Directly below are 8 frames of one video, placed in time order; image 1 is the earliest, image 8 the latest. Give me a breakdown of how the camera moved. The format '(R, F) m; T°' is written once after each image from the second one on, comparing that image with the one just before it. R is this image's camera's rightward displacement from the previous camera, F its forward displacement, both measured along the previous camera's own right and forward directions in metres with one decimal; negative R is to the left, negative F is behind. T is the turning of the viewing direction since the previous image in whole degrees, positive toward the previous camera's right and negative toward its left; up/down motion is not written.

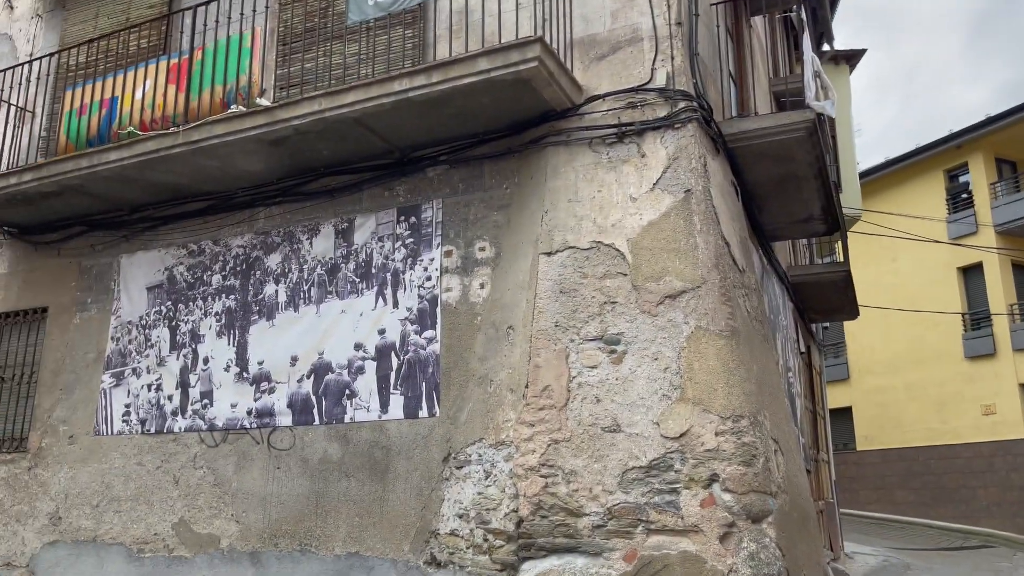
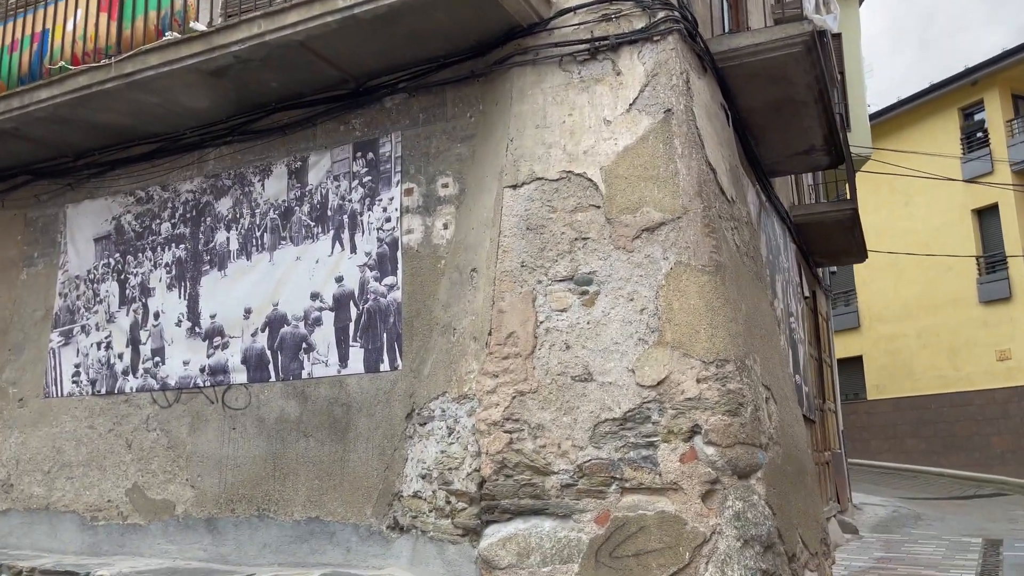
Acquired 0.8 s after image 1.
(+0.3, +0.5) m; -1°
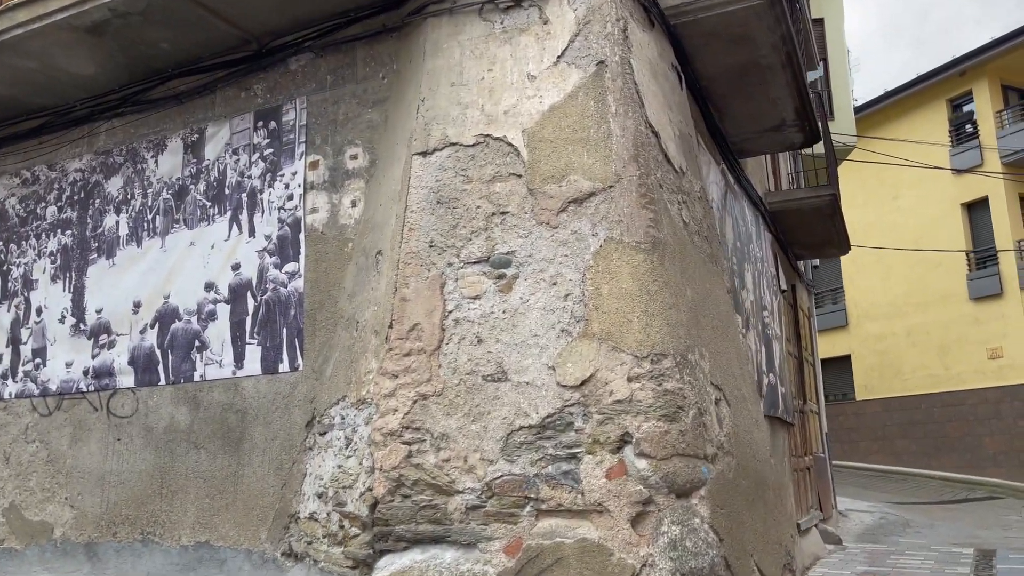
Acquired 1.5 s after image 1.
(+0.4, +0.7) m; +1°
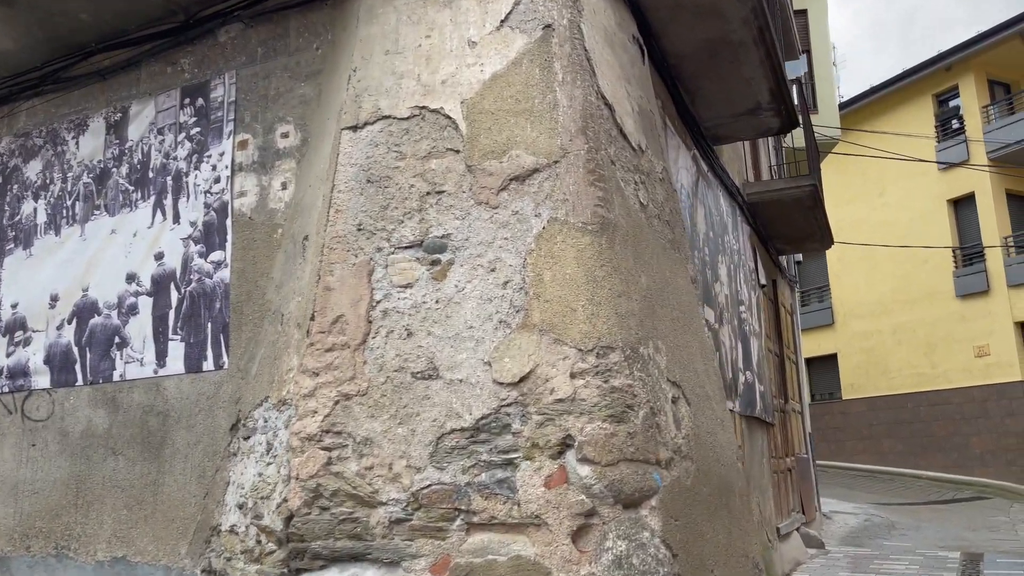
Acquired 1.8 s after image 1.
(+0.2, +0.4) m; +1°
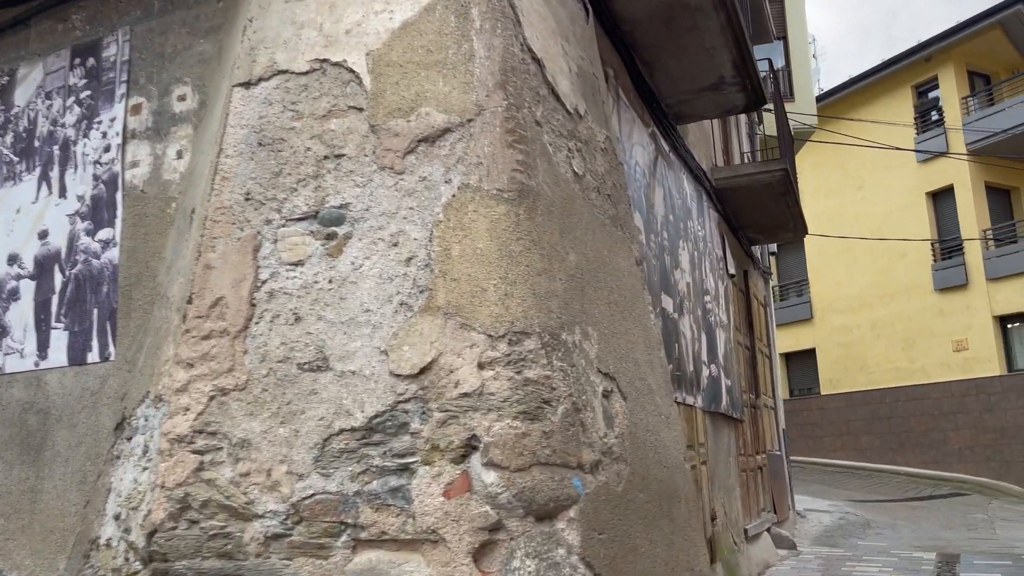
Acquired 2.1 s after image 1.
(+0.3, +0.4) m; +1°
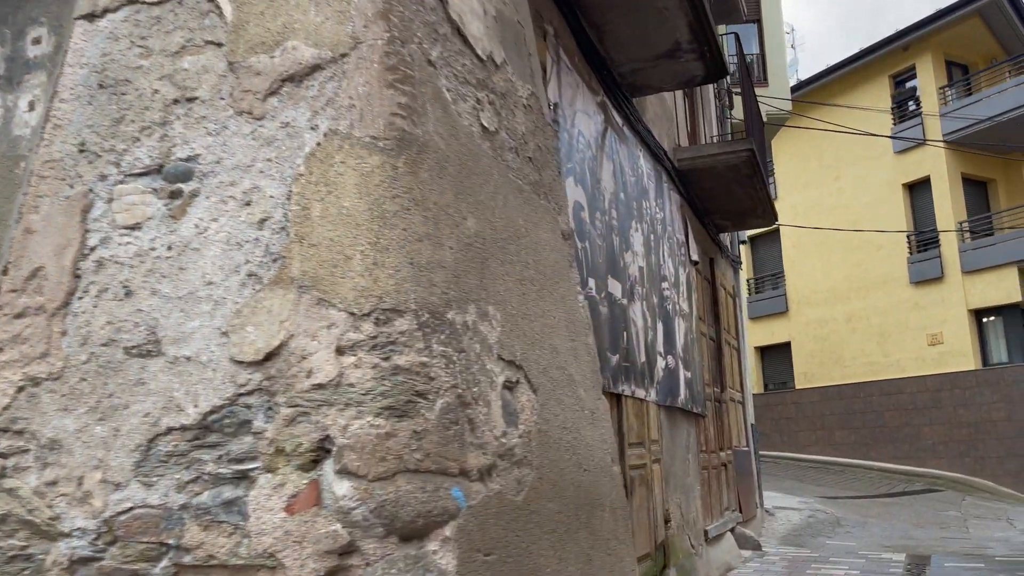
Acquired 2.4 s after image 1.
(+0.3, +0.5) m; +1°
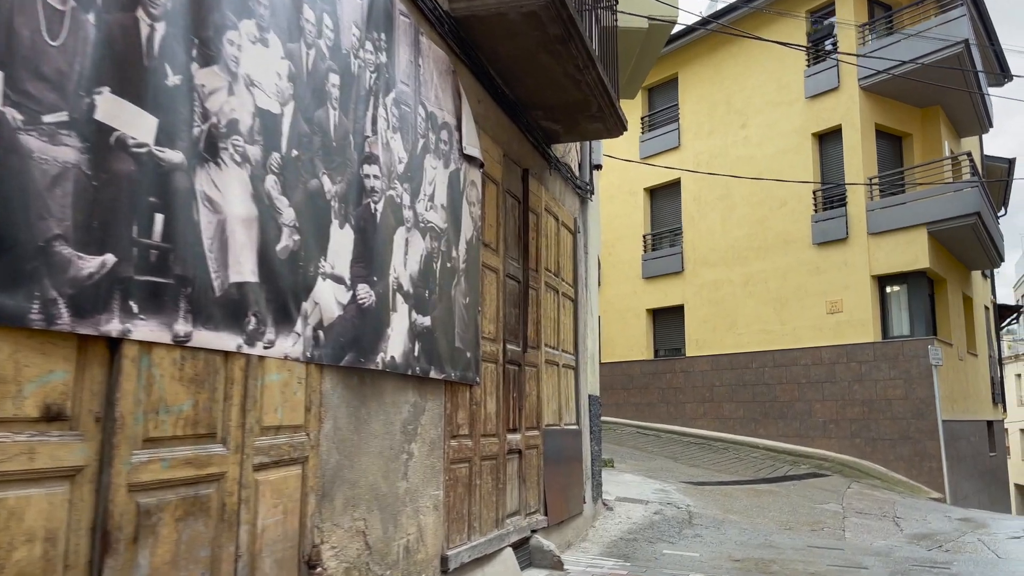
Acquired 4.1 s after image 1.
(+1.6, +2.5) m; +5°
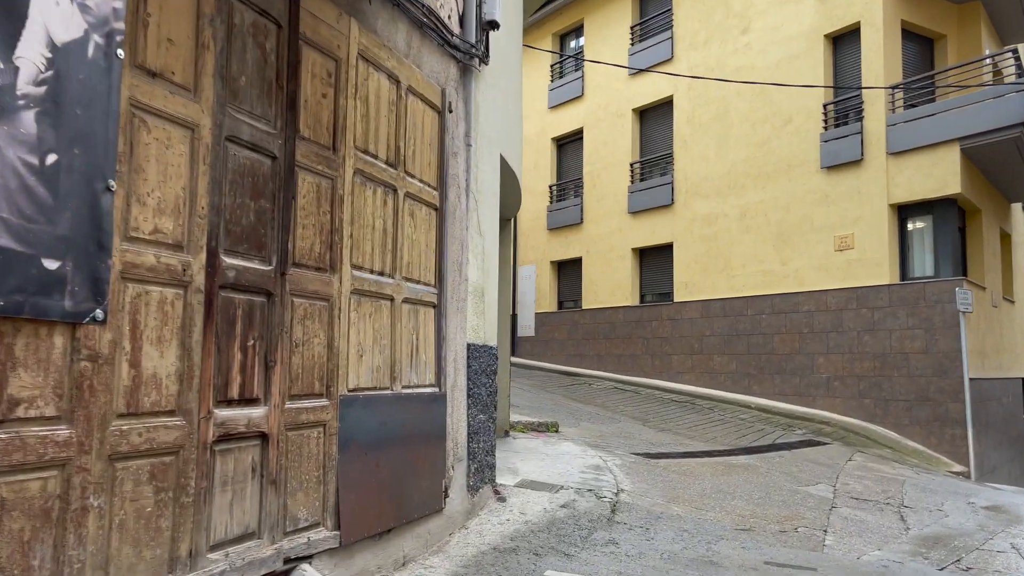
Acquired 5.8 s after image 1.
(+1.3, +2.5) m; -2°
